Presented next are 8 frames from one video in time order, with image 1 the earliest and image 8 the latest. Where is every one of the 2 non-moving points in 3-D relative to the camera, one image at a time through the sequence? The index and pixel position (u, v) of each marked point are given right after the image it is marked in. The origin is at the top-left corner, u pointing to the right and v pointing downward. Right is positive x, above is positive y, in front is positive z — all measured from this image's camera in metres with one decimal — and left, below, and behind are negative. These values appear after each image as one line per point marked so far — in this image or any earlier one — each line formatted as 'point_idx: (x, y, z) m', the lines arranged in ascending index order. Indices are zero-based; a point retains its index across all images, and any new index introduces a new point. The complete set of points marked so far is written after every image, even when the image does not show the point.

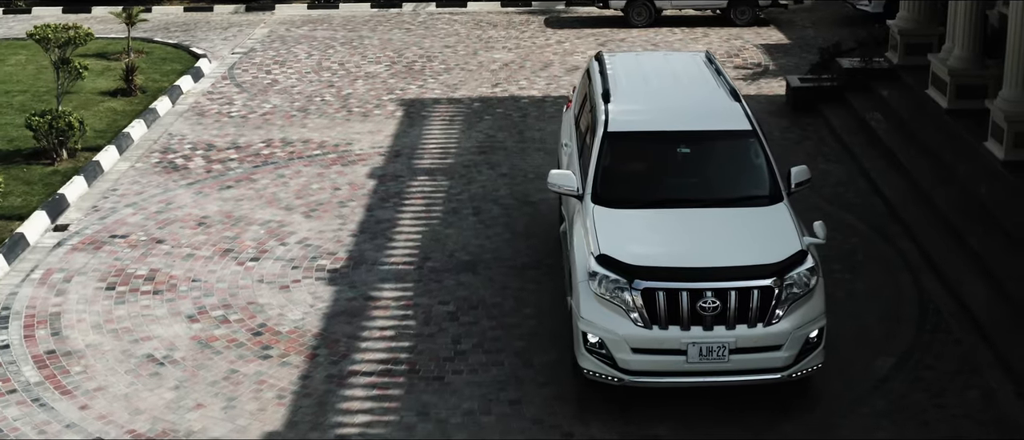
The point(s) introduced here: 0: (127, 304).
0: (-2.5, -0.5, +10.3) m
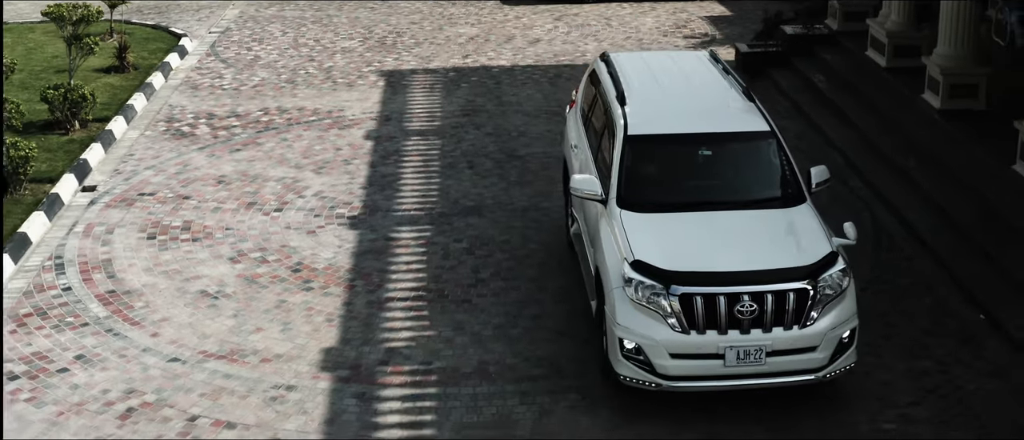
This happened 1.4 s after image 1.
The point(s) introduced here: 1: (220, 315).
0: (-2.4, -0.2, +11.5) m
1: (-1.9, -0.6, +10.3) m
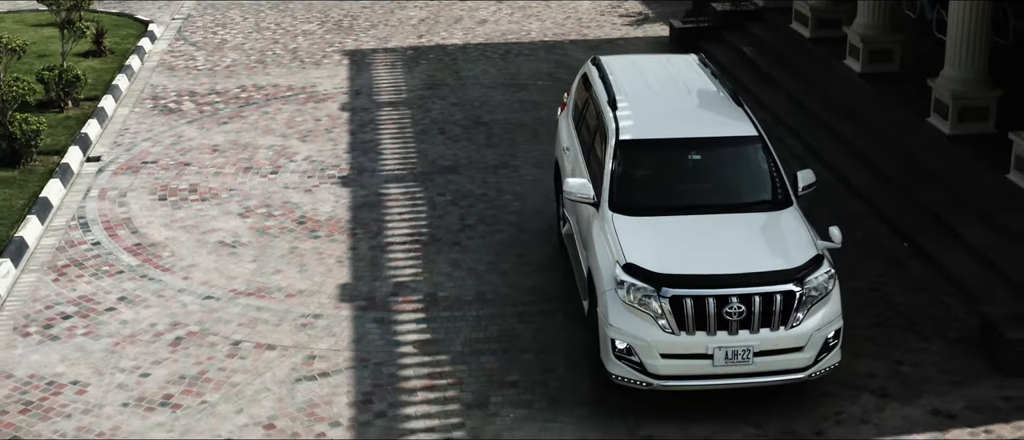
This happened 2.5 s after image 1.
0: (-2.6, +0.1, +12.8) m
1: (-2.0, -0.3, +11.7) m
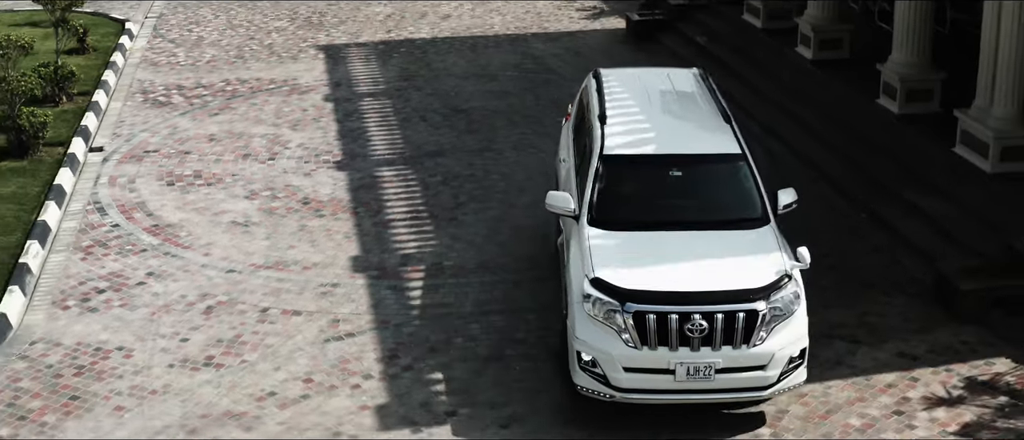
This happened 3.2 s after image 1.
0: (-2.8, +0.2, +13.8) m
1: (-2.0, -0.1, +12.7) m
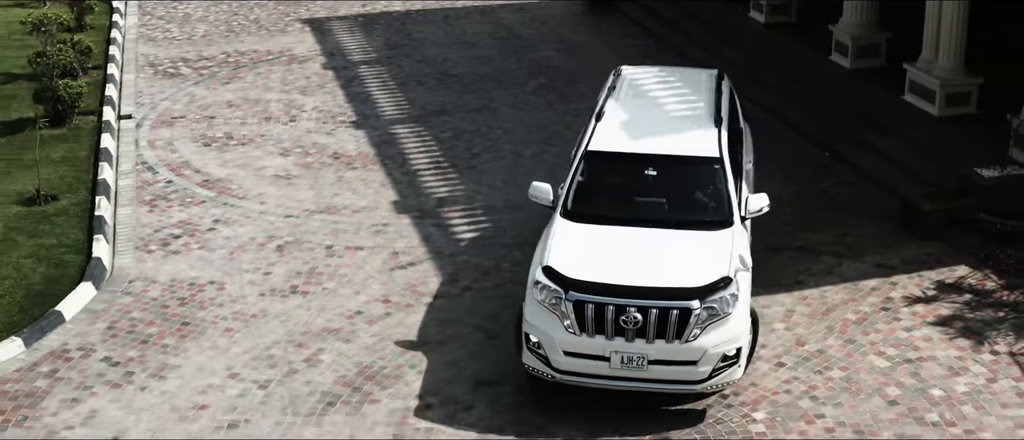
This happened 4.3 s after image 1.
0: (-2.7, +0.7, +15.4) m
1: (-1.9, +0.3, +14.4) m
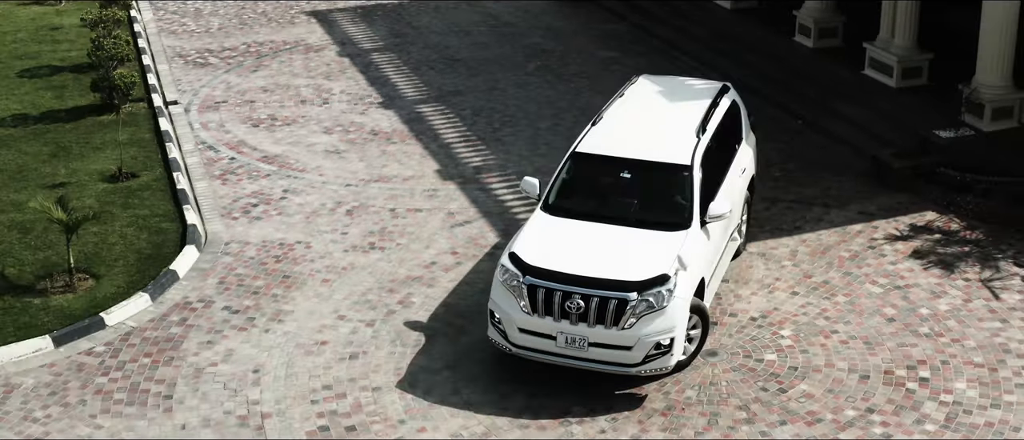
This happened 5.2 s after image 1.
0: (-2.5, +1.0, +17.5) m
1: (-1.7, +0.6, +16.5) m
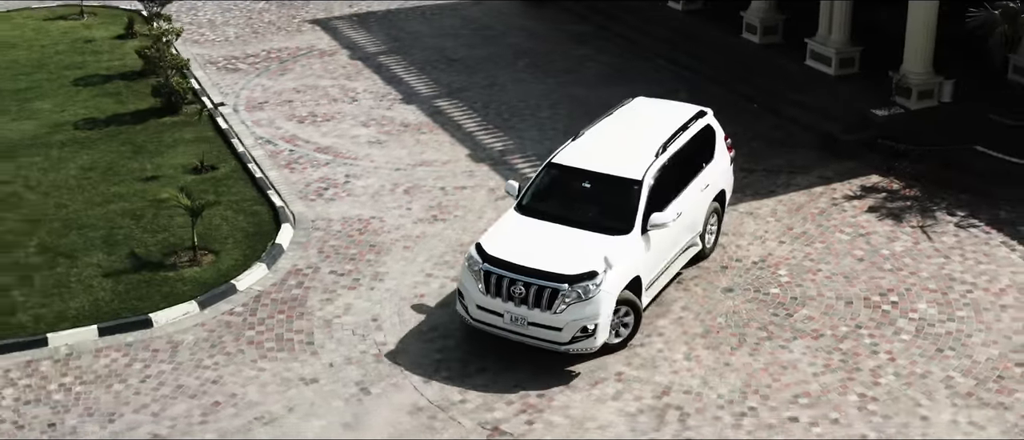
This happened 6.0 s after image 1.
0: (-2.4, +1.2, +20.6) m
1: (-1.5, +0.9, +19.7) m
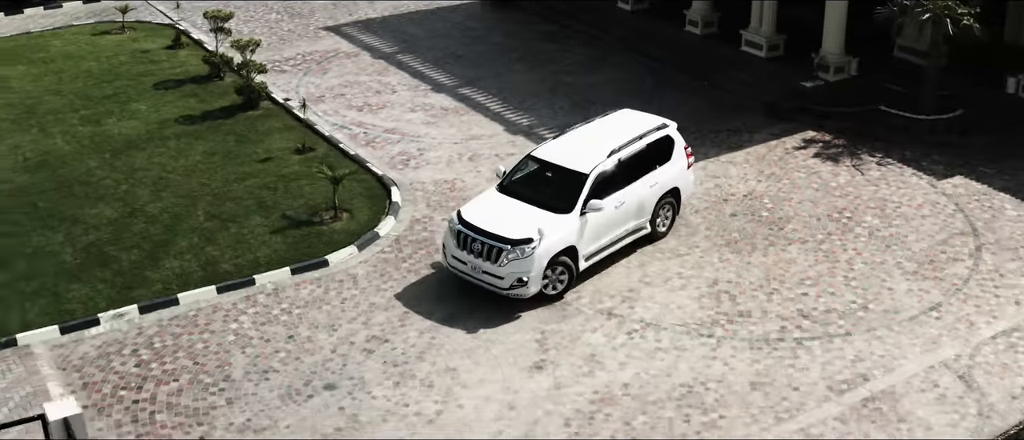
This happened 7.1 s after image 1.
0: (-2.2, +1.8, +26.5) m
1: (-1.1, +1.5, +25.8) m
